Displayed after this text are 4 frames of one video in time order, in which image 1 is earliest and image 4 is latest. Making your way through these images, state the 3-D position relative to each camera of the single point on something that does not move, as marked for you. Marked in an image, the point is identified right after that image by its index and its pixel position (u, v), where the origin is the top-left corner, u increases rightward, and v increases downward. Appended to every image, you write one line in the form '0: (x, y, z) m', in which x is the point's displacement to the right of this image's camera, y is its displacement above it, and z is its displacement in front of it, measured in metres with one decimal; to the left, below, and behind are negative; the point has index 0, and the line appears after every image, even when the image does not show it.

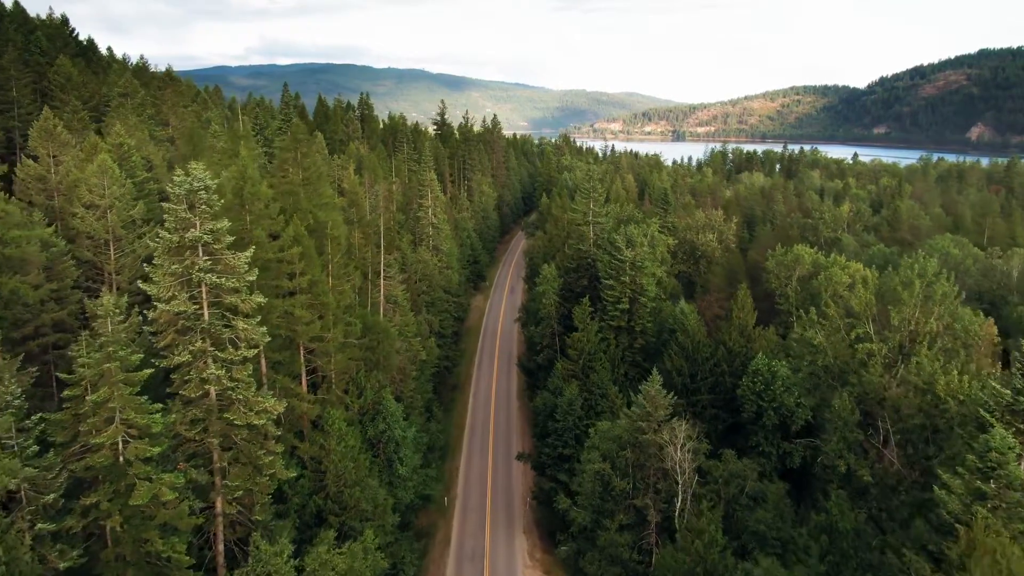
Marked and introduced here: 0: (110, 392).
0: (-13.7, -3.5, +19.7) m
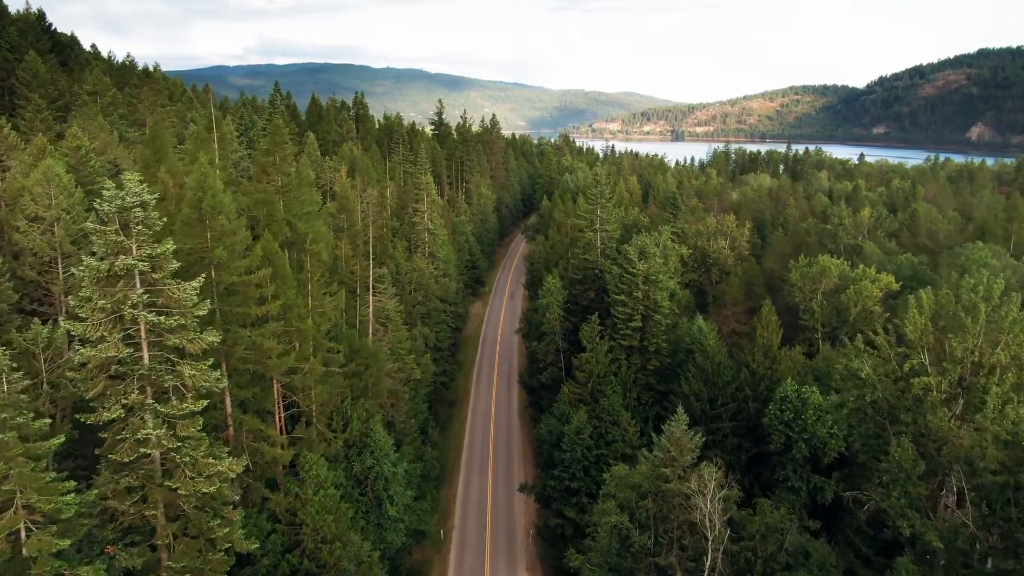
0: (-13.5, -4.8, +15.3) m
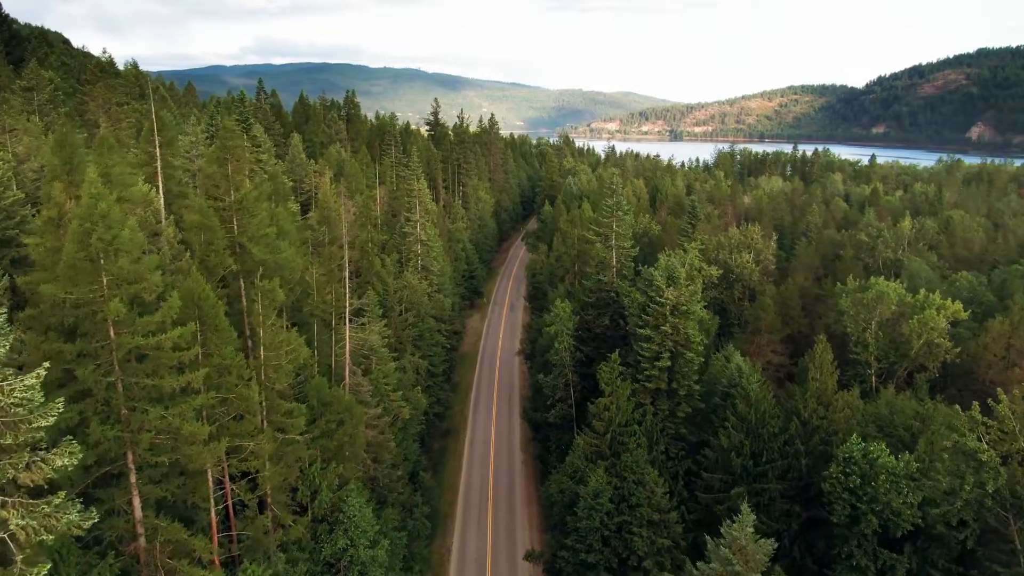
0: (-13.1, -7.0, +8.1) m
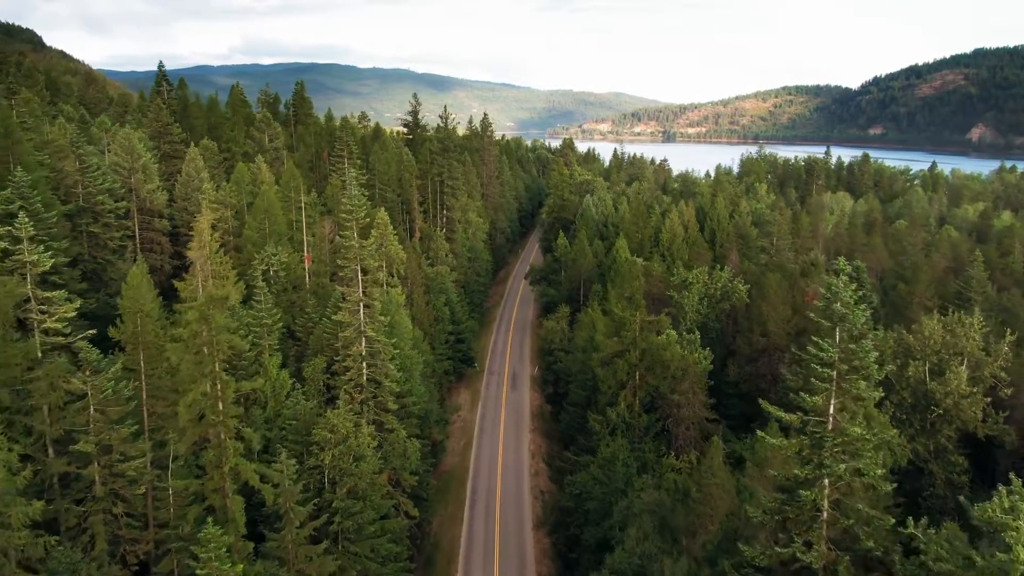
0: (-11.0, -16.1, -23.0) m
